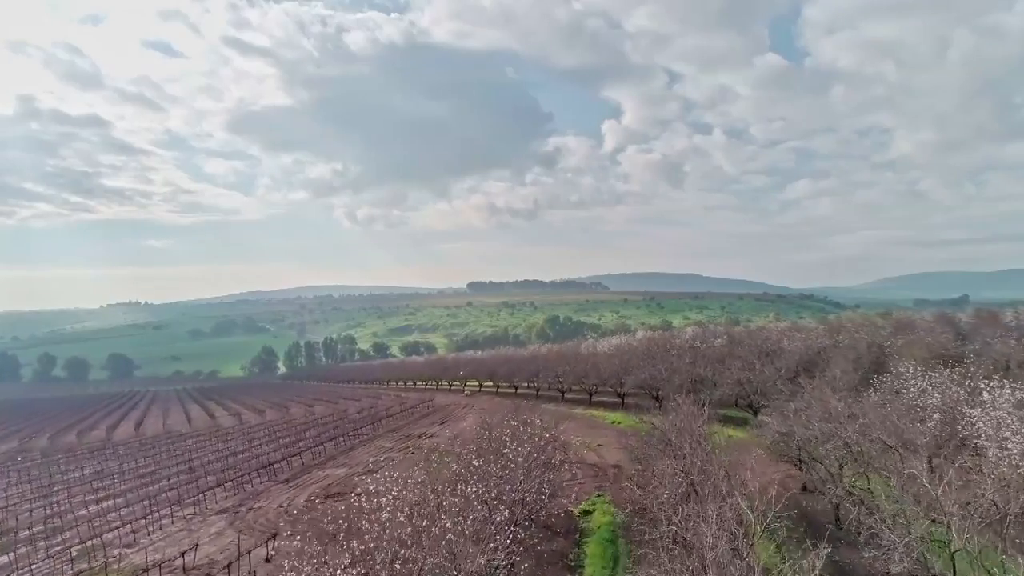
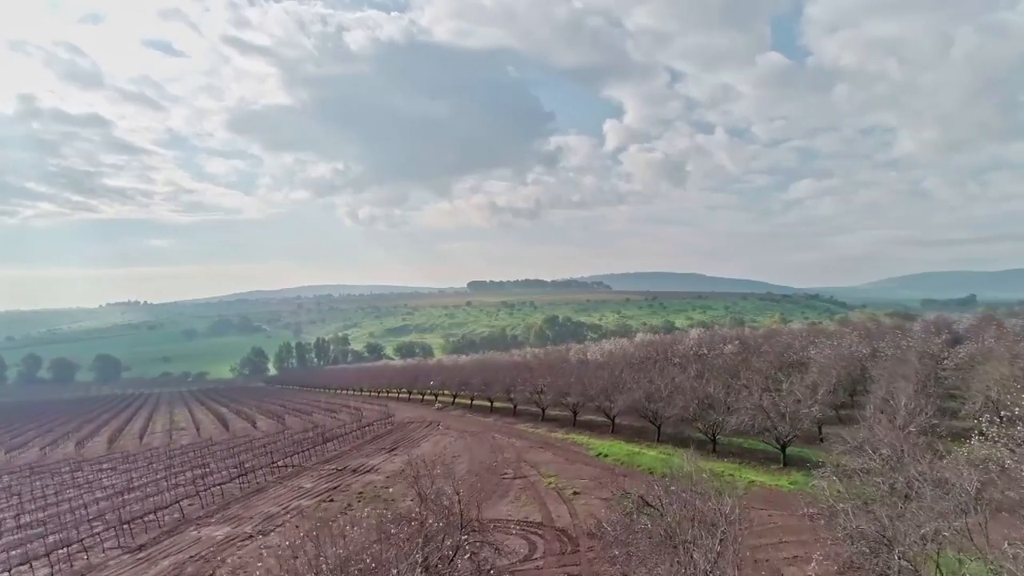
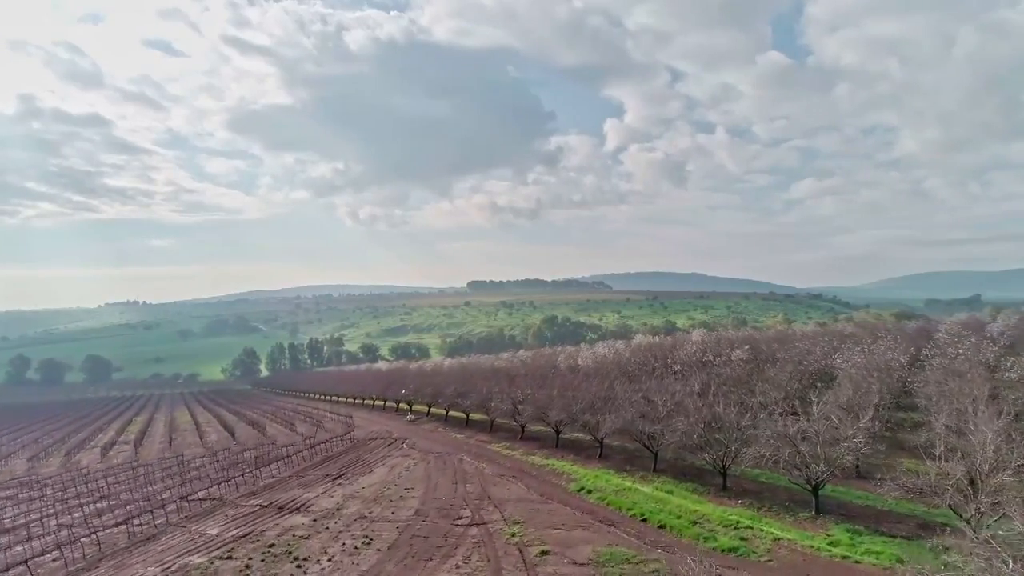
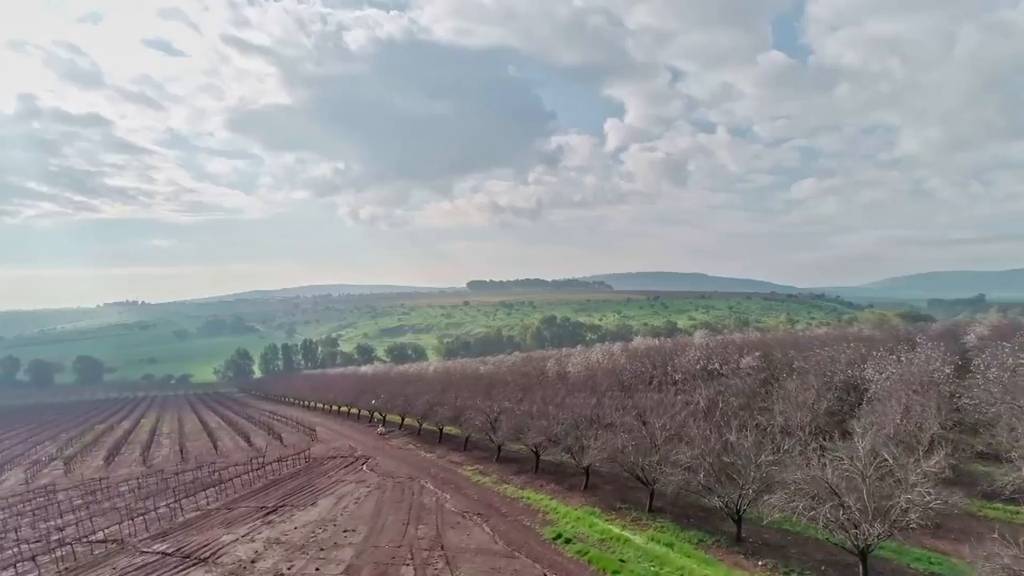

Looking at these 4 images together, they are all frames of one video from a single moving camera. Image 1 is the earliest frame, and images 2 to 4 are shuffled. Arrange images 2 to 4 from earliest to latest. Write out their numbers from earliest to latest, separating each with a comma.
2, 3, 4
